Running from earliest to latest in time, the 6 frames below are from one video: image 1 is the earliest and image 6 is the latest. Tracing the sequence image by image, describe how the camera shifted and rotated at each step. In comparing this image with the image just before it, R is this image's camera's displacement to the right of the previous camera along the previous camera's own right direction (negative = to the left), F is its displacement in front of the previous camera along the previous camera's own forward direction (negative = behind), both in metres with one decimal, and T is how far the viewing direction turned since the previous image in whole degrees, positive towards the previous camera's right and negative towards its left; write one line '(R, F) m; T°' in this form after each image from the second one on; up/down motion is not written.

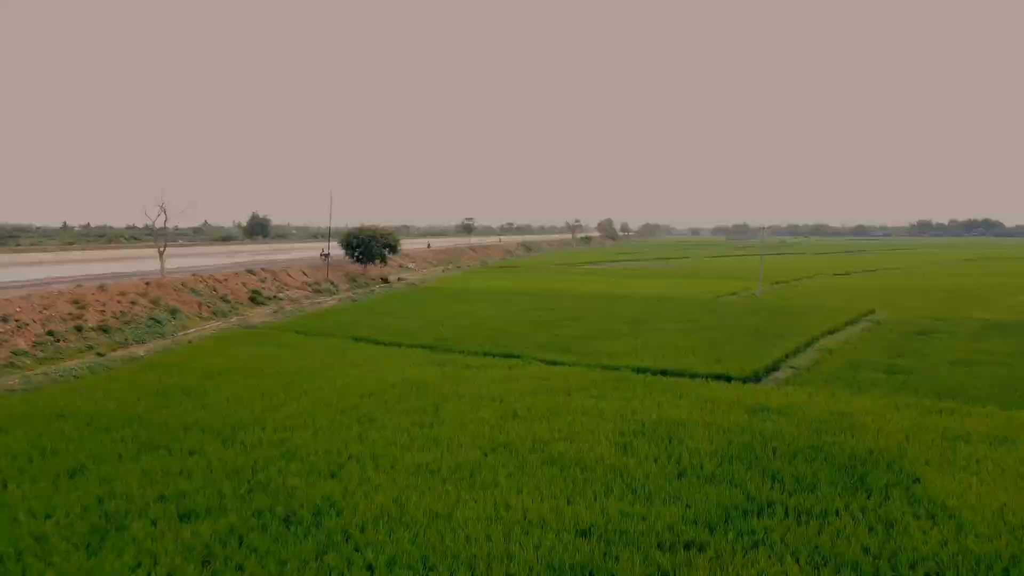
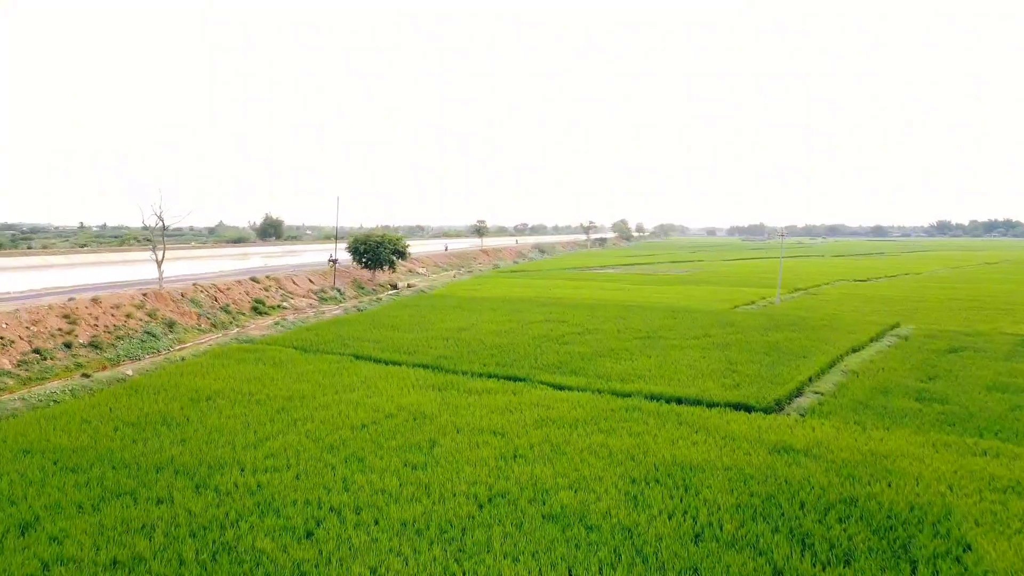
(+0.1, +0.5) m; -1°
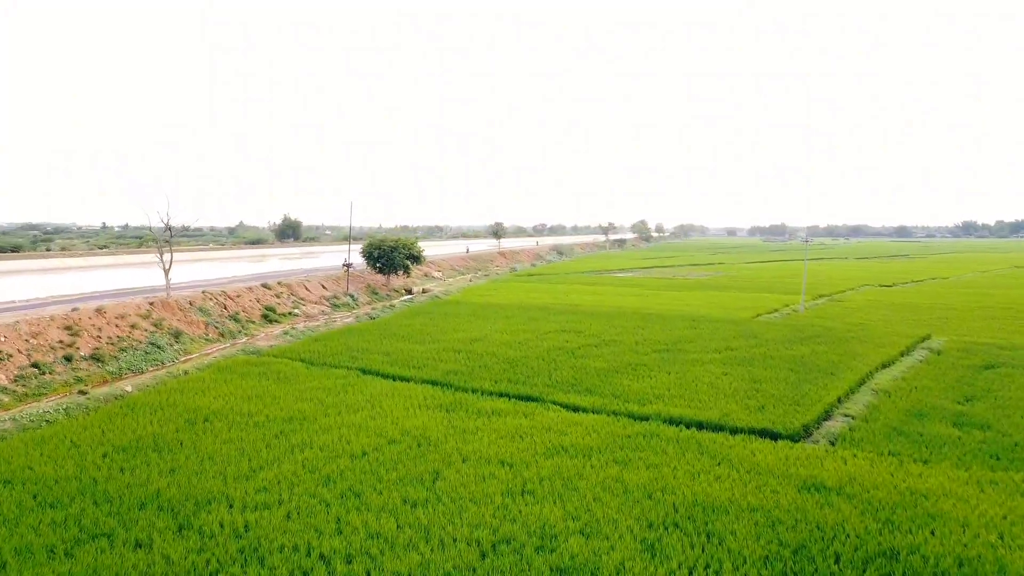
(+0.1, +0.4) m; -1°
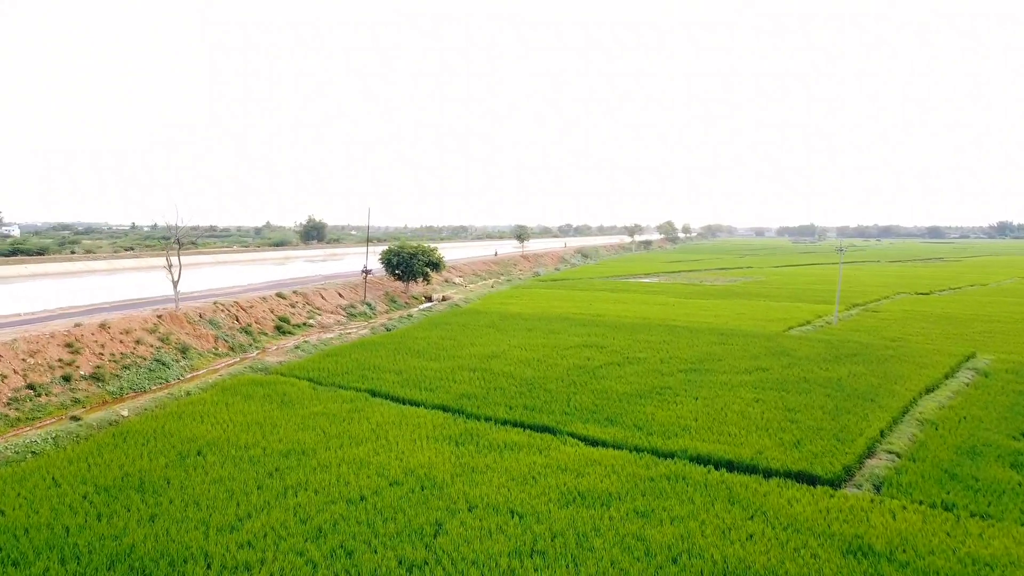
(+0.1, +0.6) m; -2°
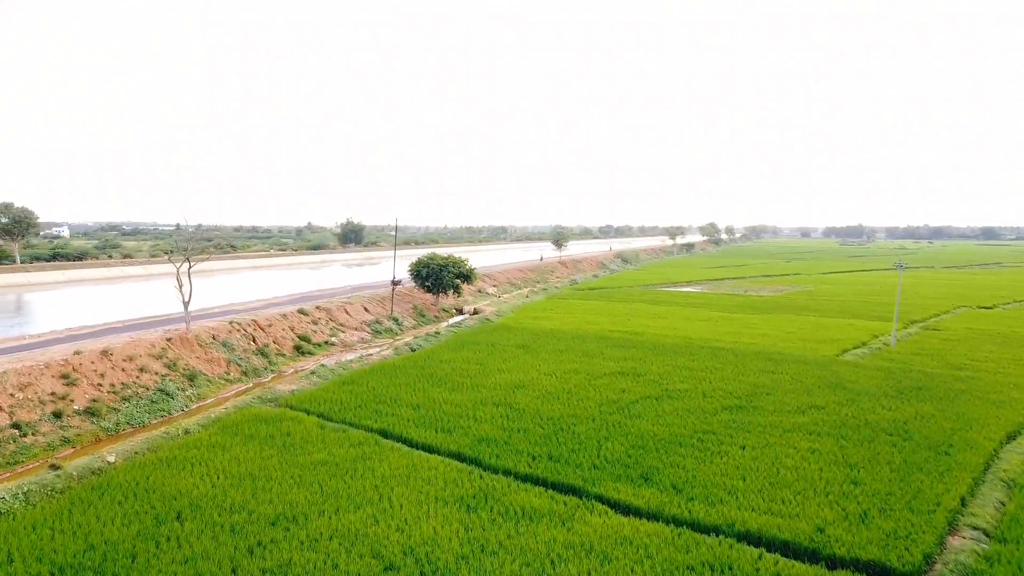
(+0.2, +1.0) m; -3°
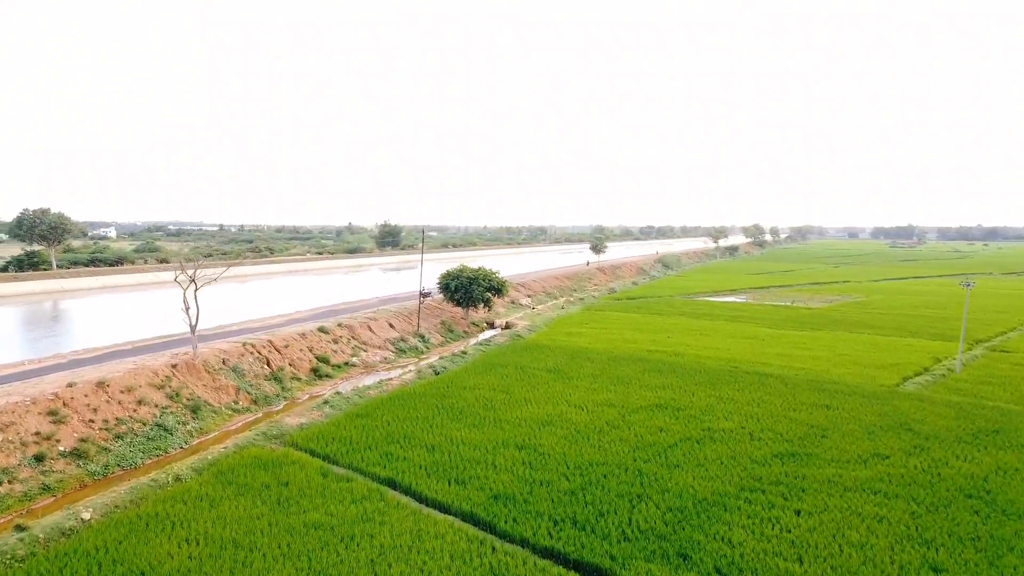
(+0.2, +1.0) m; -3°
